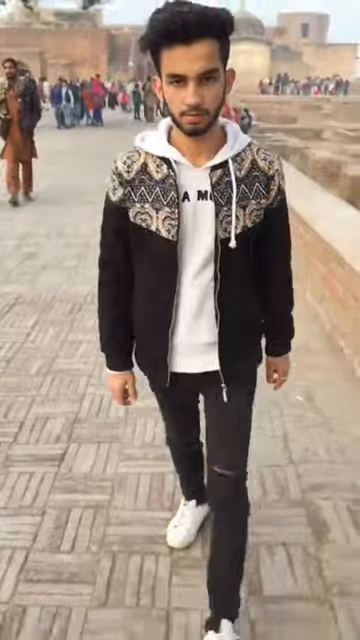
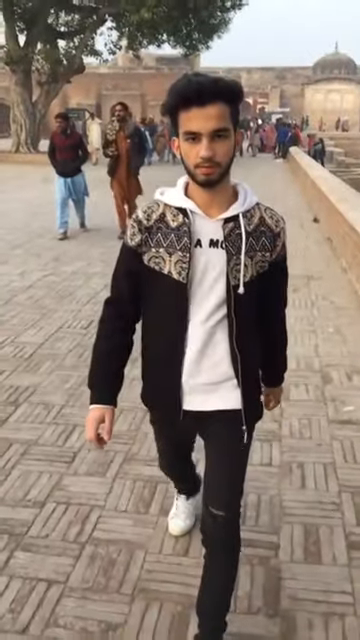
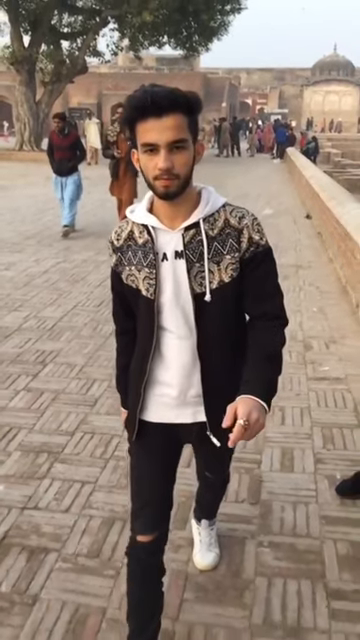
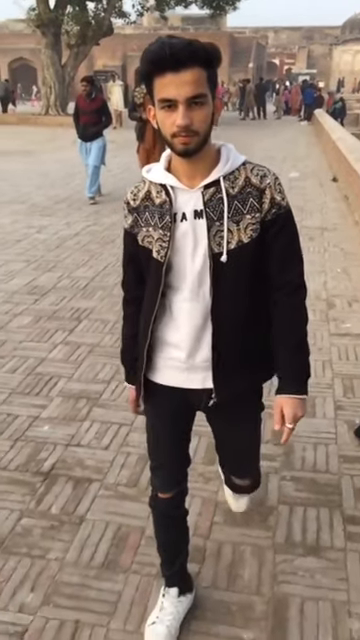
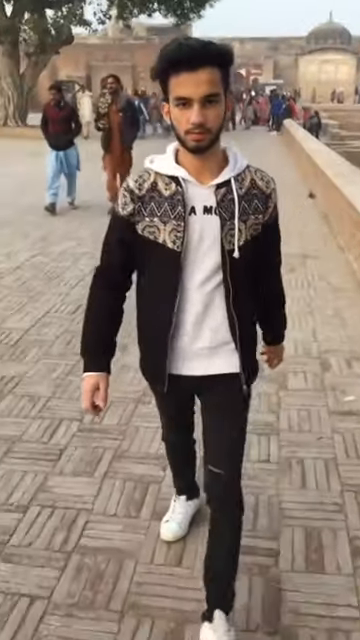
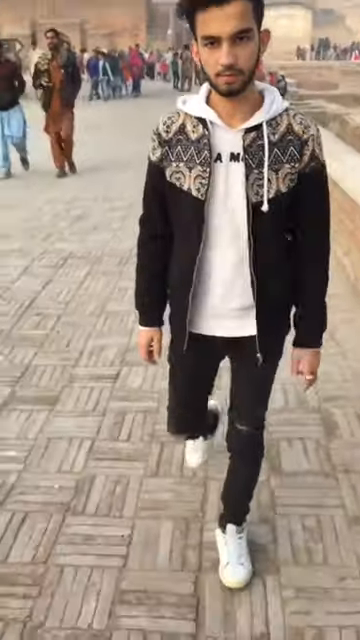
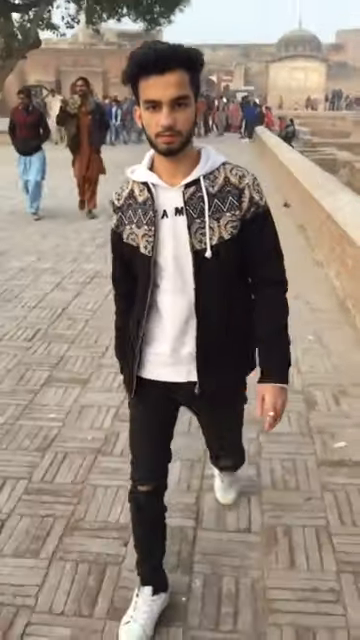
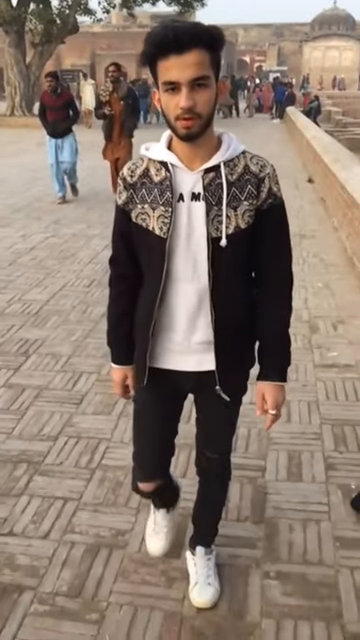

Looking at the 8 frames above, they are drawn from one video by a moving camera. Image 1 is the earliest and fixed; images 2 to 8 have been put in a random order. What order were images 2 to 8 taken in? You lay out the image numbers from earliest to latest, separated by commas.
6, 7, 5, 2, 8, 3, 4
